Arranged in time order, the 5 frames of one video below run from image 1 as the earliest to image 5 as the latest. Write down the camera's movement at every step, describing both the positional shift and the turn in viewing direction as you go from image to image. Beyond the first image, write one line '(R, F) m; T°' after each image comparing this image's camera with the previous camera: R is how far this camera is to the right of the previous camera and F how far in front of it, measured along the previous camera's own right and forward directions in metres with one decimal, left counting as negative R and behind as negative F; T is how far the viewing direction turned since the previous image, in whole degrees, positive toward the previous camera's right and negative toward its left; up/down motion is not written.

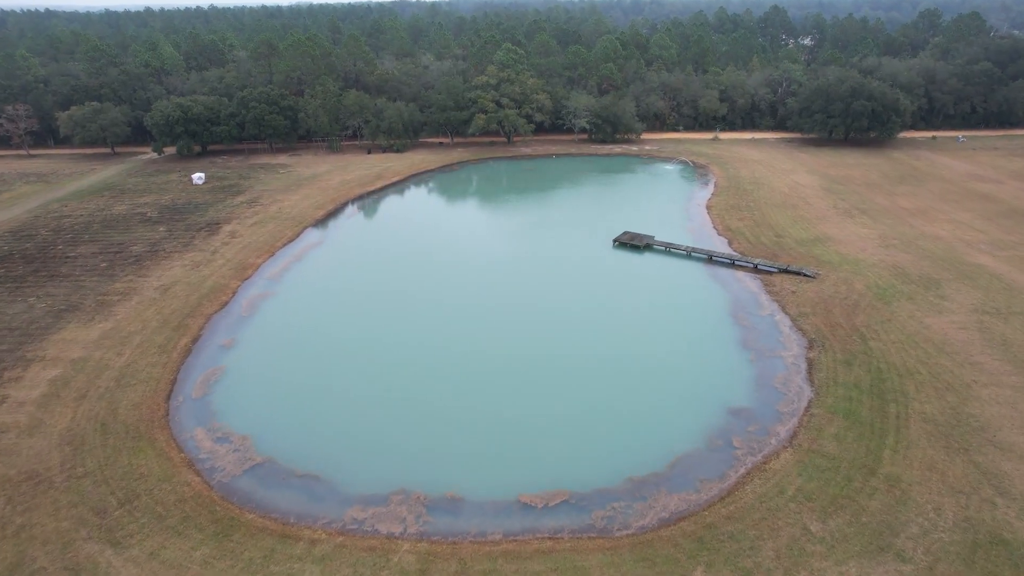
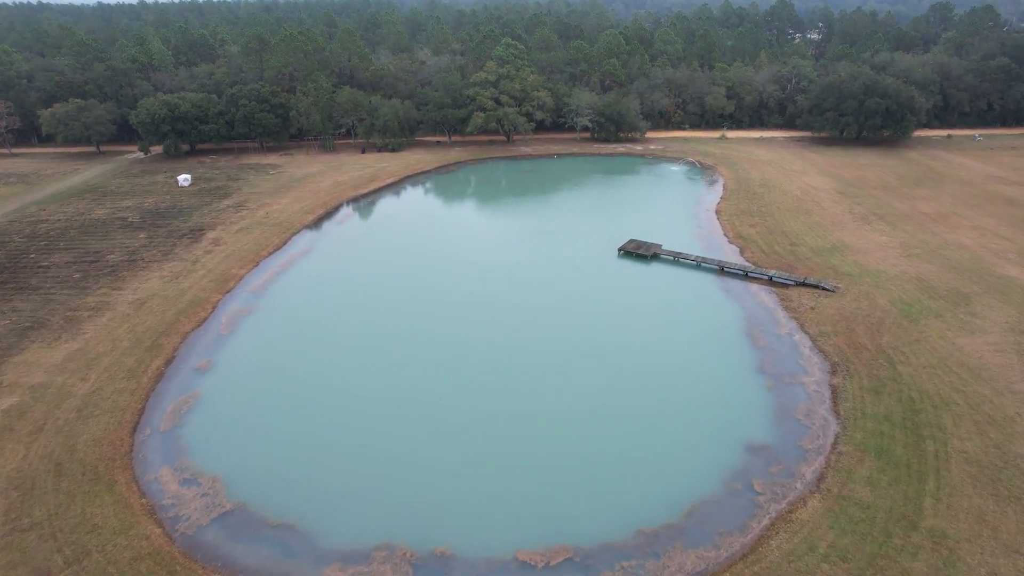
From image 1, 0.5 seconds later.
(+0.1, +2.2) m; 0°
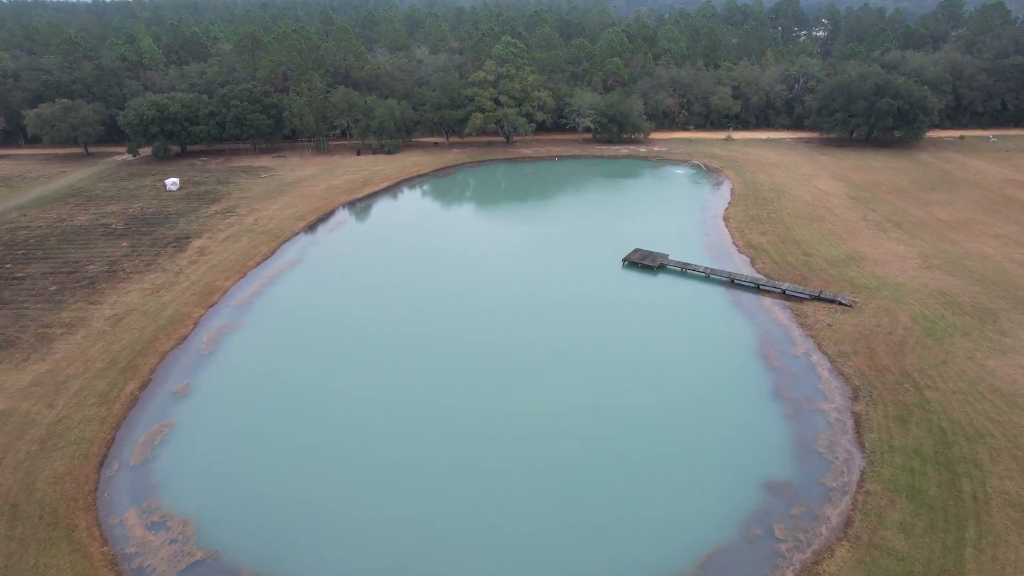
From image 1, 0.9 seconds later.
(+0.1, +1.7) m; 0°
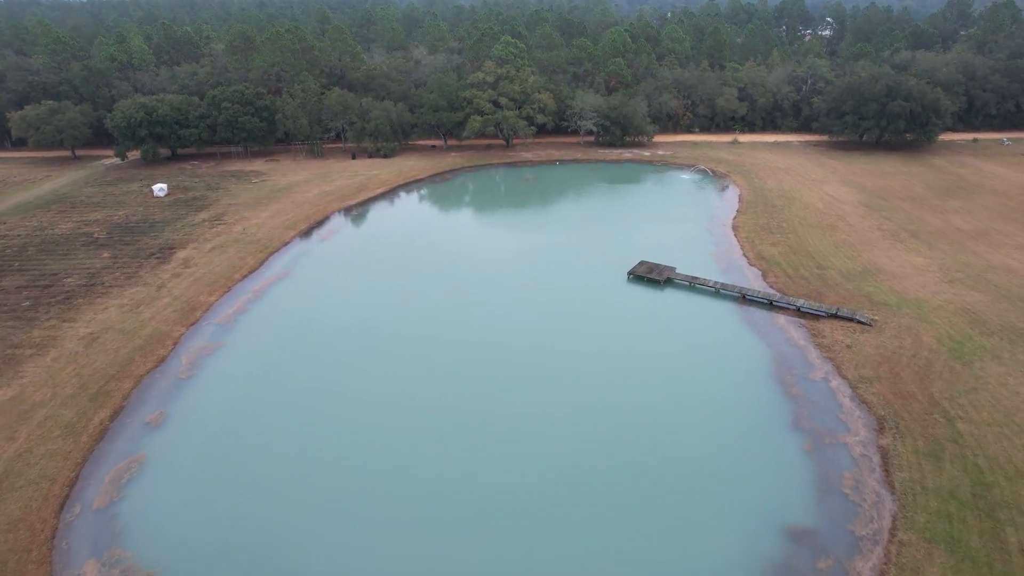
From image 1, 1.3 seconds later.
(+0.1, +1.7) m; 0°
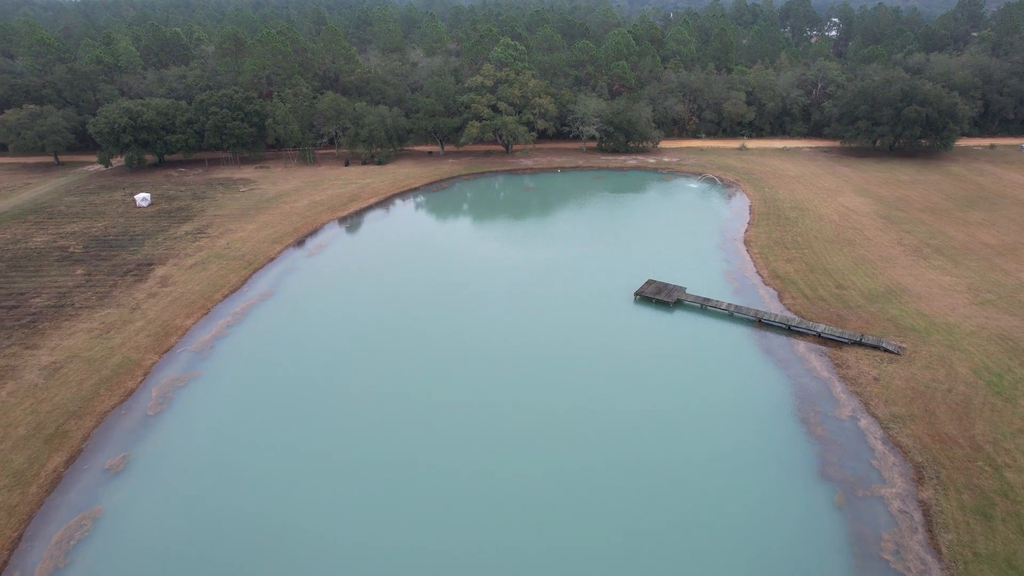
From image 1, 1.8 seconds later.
(+0.1, +2.2) m; 0°
